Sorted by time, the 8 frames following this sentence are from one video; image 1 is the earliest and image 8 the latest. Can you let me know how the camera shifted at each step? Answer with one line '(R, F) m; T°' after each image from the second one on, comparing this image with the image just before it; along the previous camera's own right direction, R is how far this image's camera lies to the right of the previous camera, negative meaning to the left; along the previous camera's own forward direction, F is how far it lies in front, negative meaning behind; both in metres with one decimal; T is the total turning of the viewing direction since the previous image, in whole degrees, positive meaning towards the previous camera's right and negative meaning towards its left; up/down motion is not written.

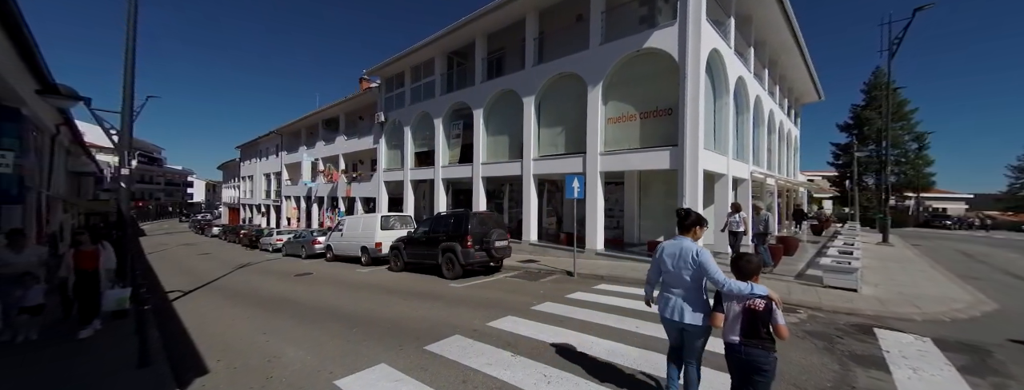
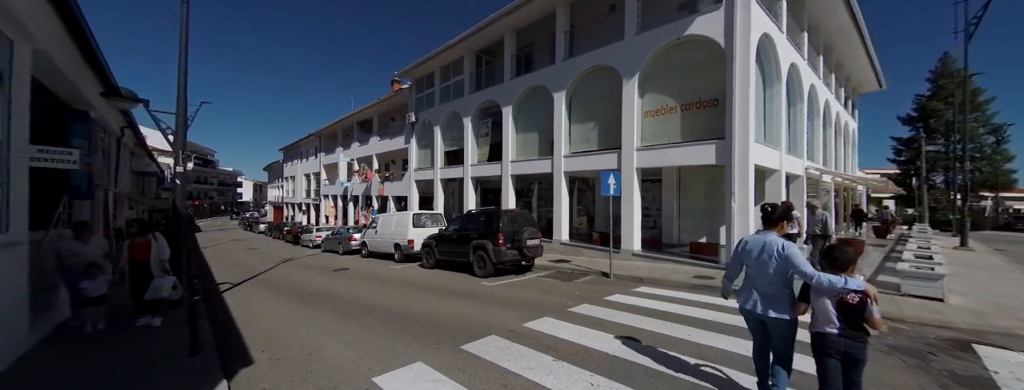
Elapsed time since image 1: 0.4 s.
(-0.2, +0.3) m; -5°
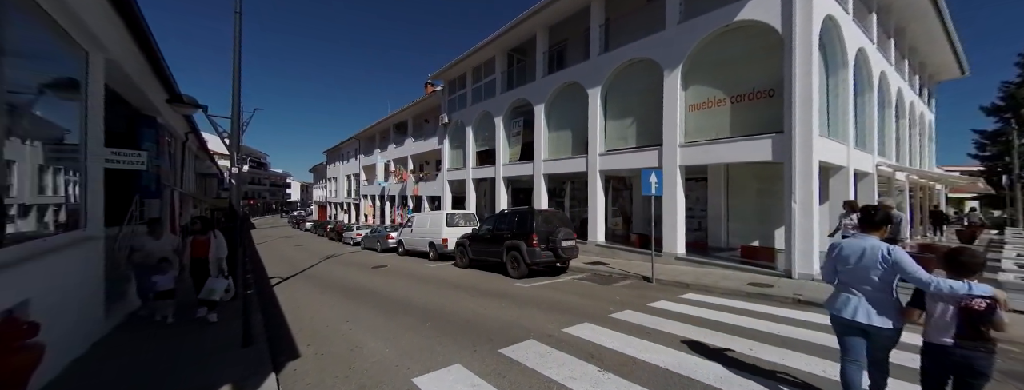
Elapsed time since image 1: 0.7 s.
(-0.1, +0.2) m; -5°
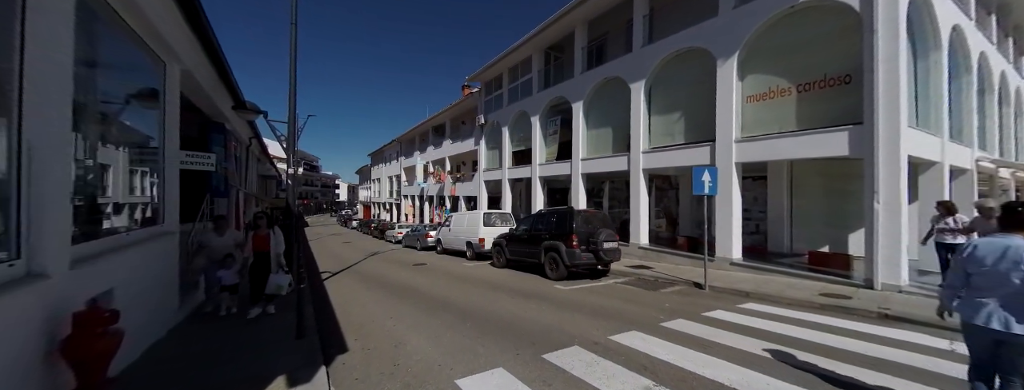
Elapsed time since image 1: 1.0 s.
(-0.1, +0.2) m; -6°
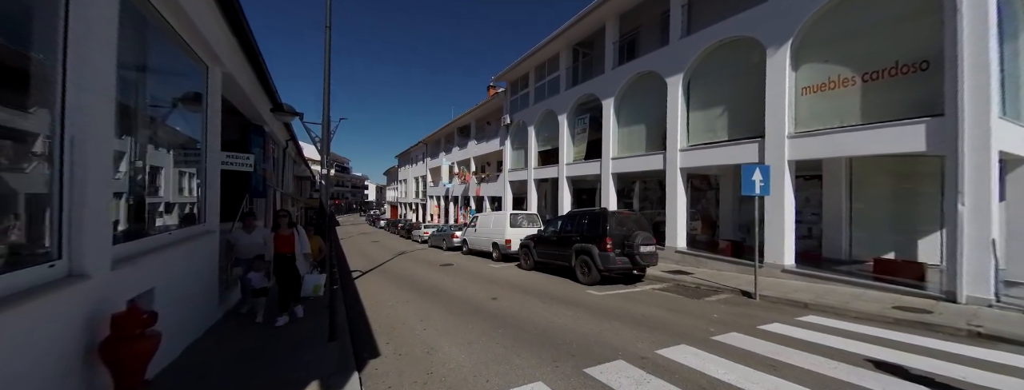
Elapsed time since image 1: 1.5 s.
(-0.2, +0.3) m; -4°
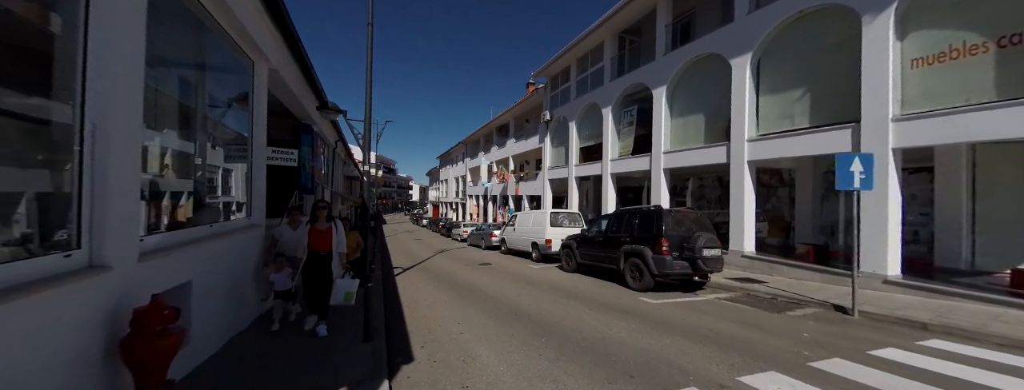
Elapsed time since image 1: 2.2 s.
(-0.1, +0.6) m; -7°
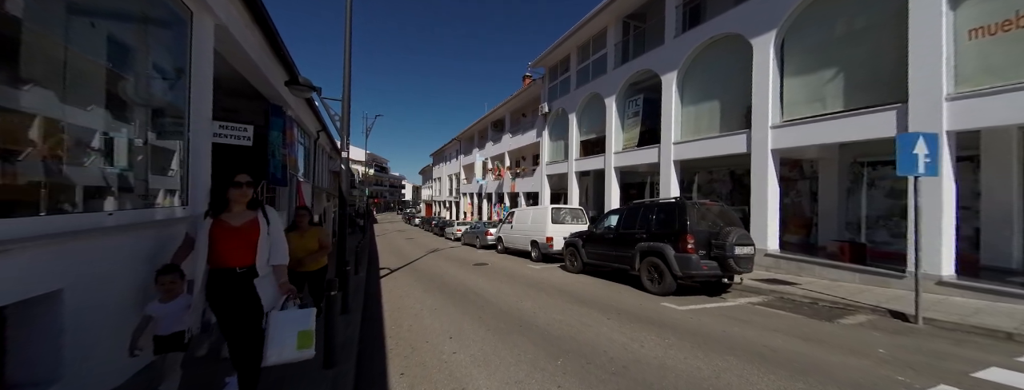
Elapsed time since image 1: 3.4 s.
(-0.2, +1.1) m; +1°
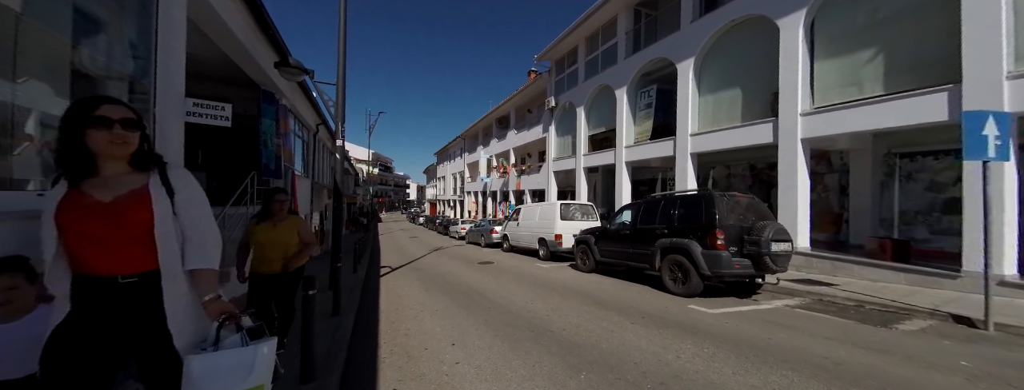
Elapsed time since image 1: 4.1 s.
(-0.1, +0.6) m; -1°
